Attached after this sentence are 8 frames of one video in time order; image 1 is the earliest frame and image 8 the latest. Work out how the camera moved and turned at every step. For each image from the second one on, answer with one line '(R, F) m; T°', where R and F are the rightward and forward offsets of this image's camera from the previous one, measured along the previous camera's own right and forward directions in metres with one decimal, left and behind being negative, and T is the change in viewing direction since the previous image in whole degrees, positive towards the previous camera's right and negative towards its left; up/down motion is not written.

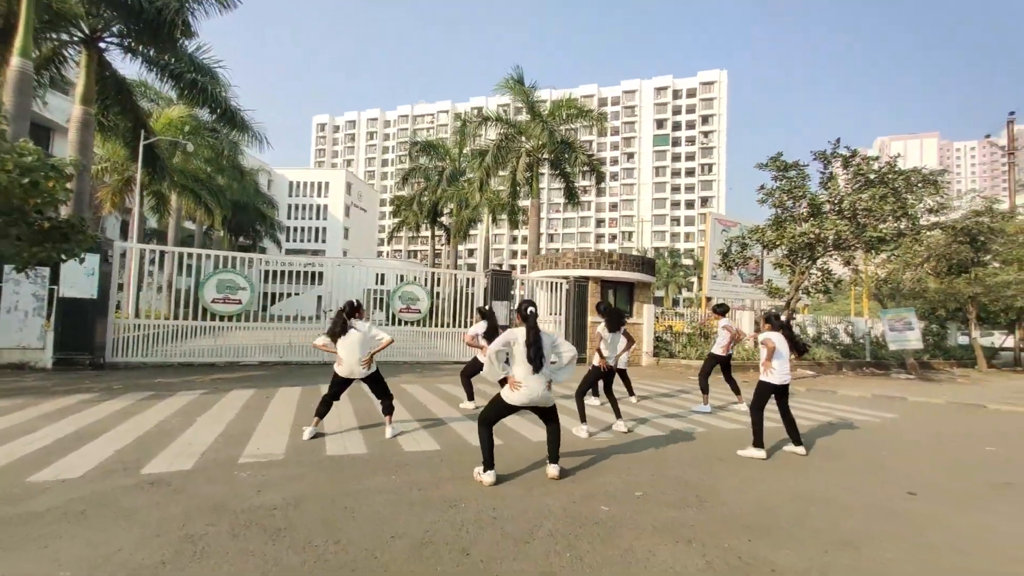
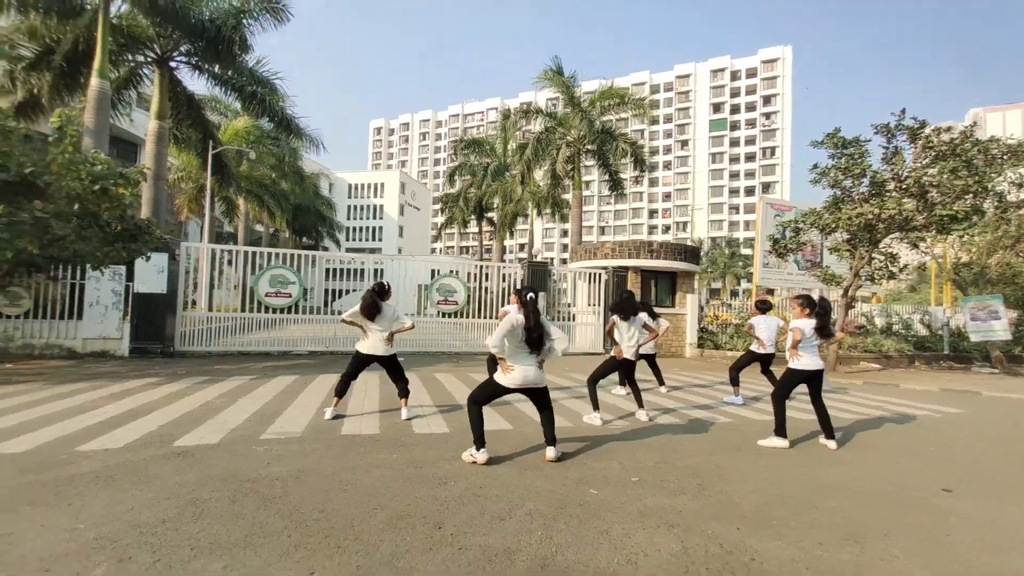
(+0.6, 0.0) m; -7°
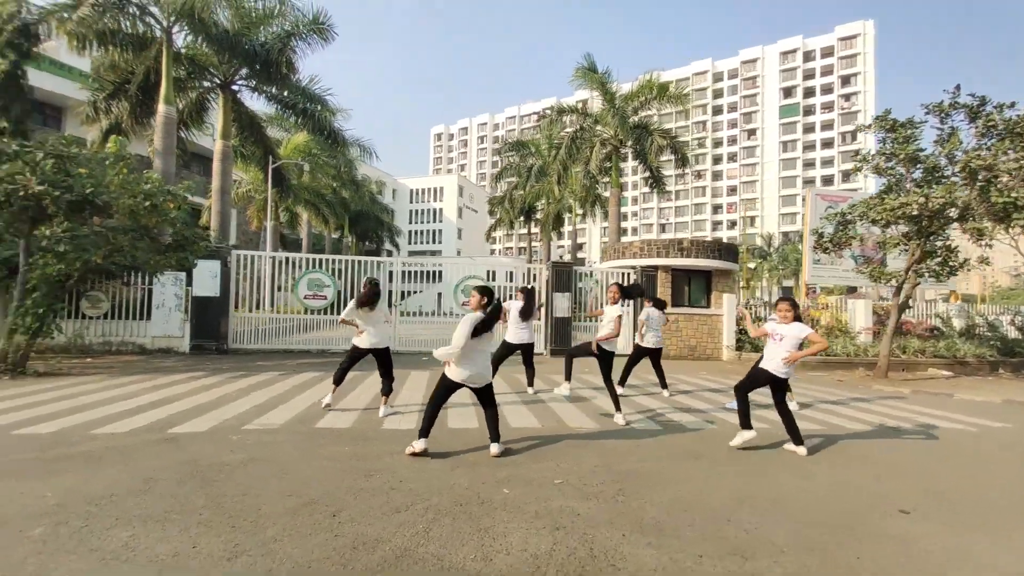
(+1.2, 0.0) m; -8°
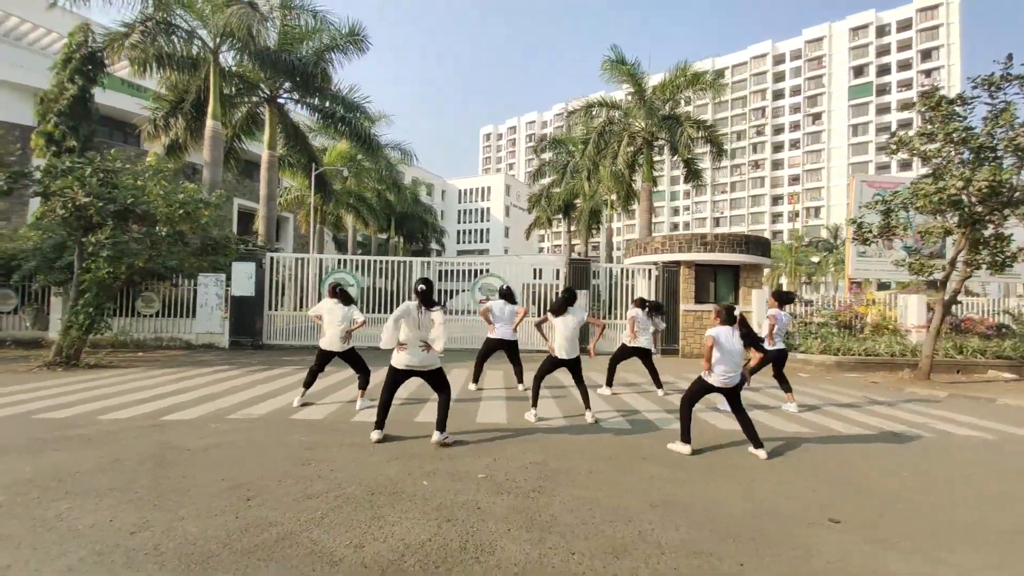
(+1.1, 0.0) m; -7°
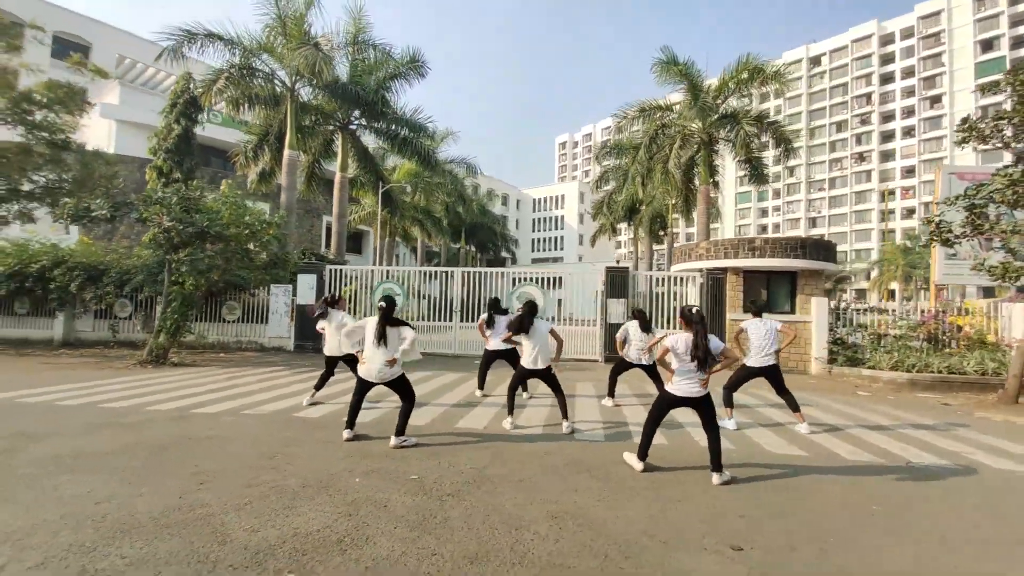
(+1.4, 0.0) m; -10°
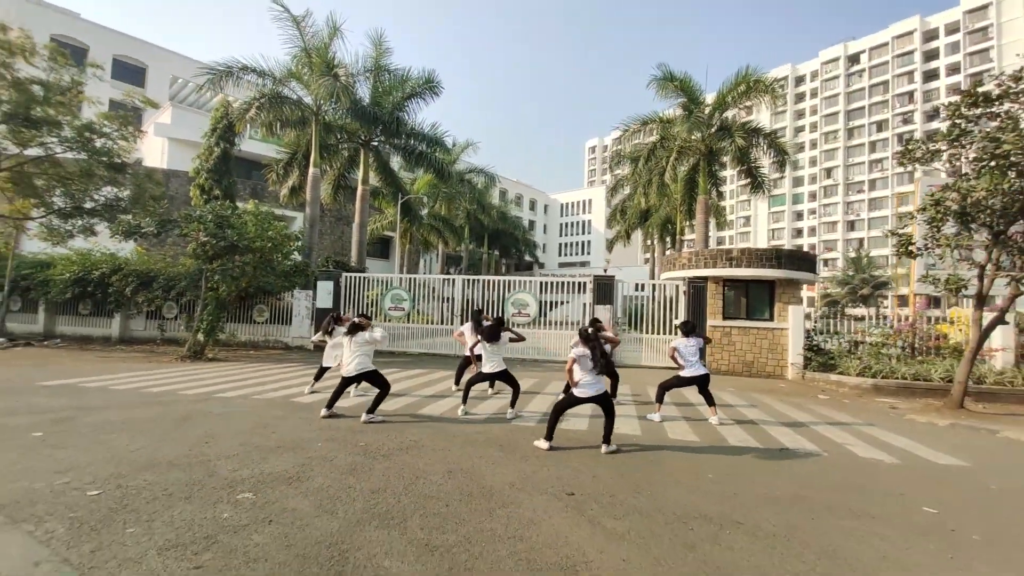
(+1.3, -1.2) m; -4°
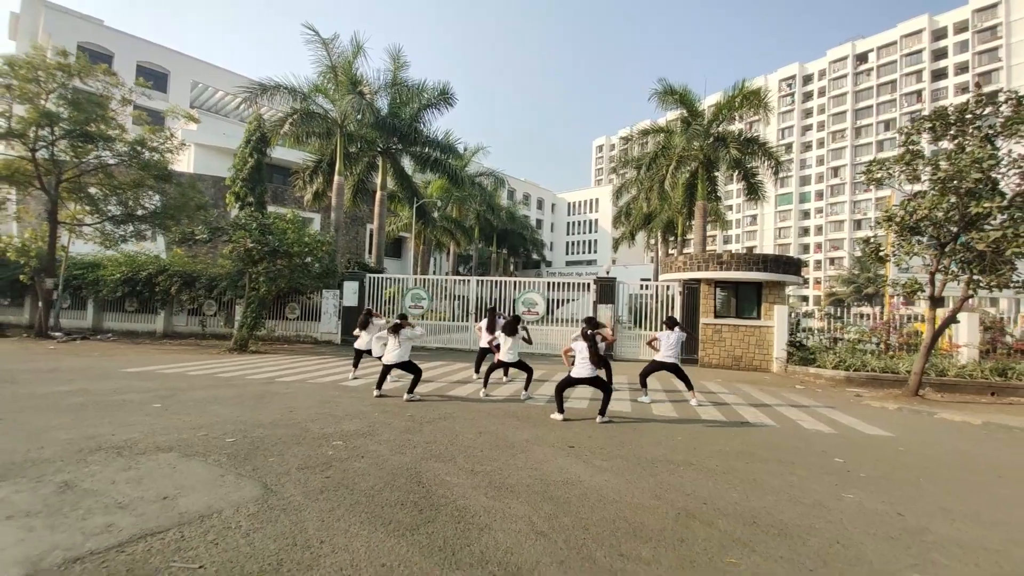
(-0.1, -1.5) m; -1°
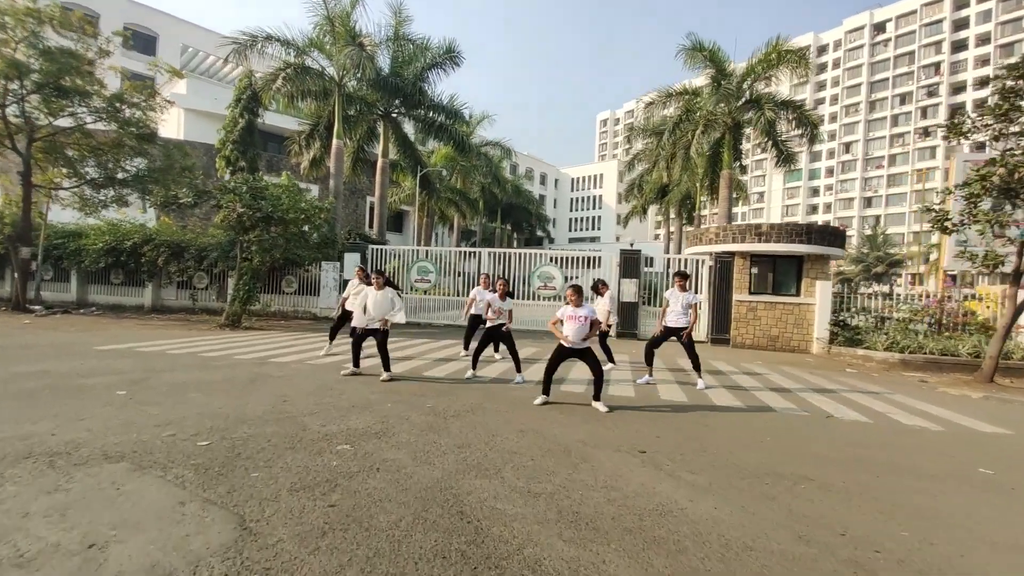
(-0.6, +1.4) m; 0°
